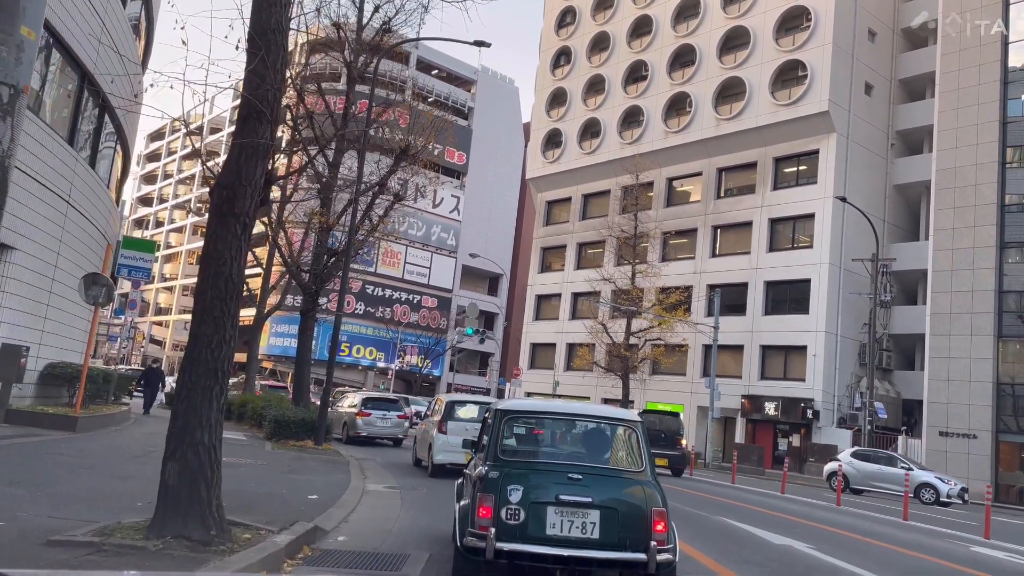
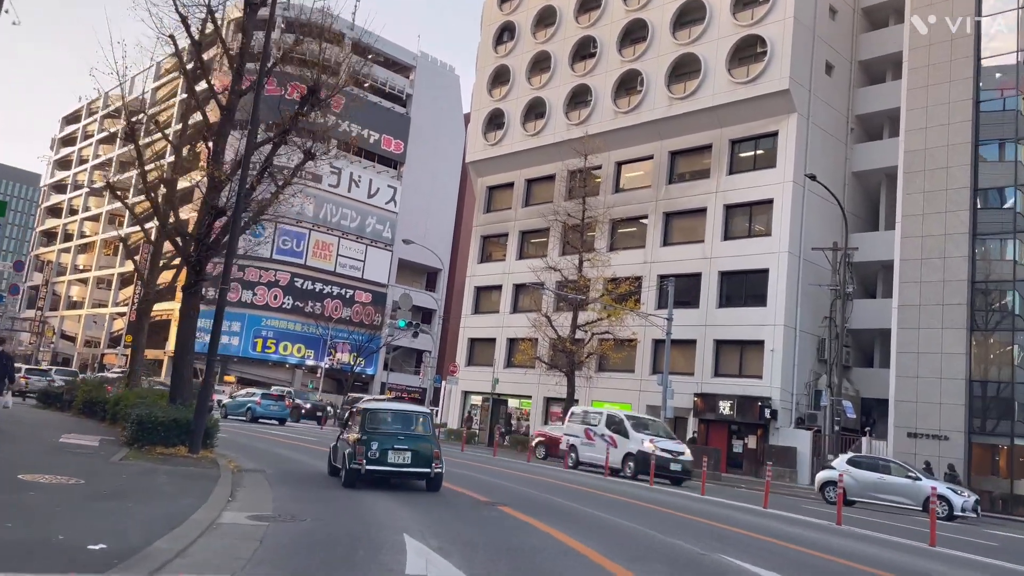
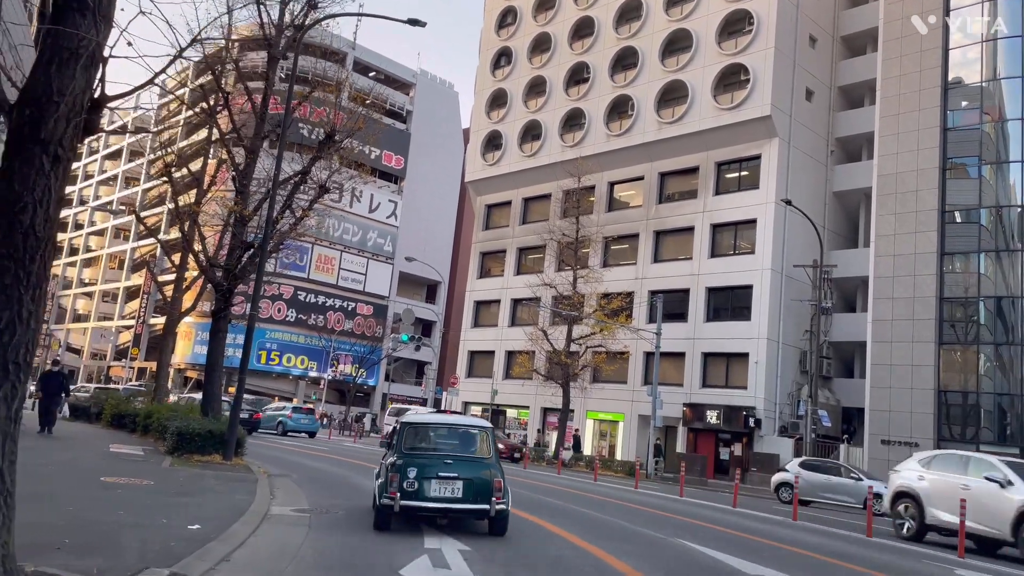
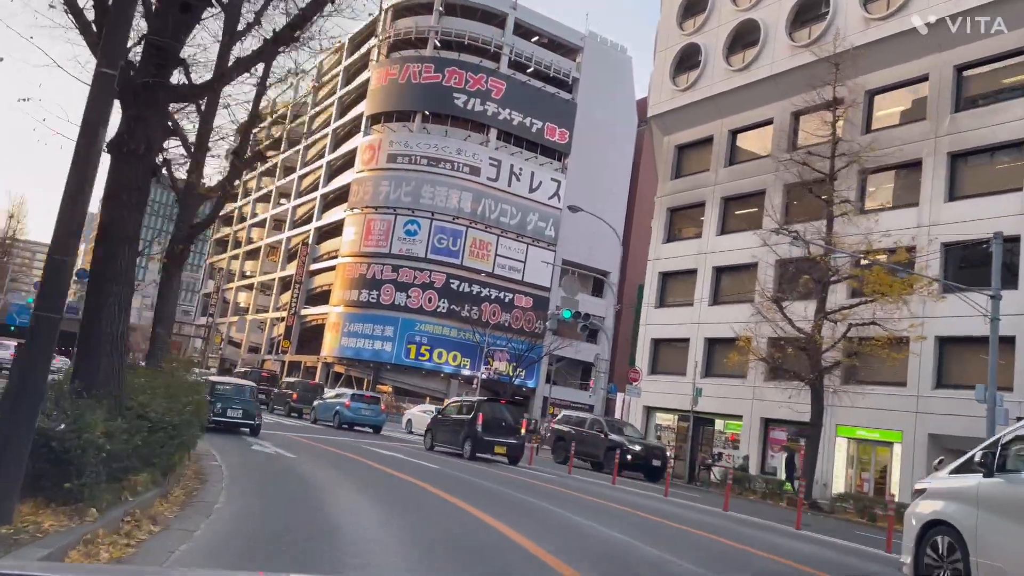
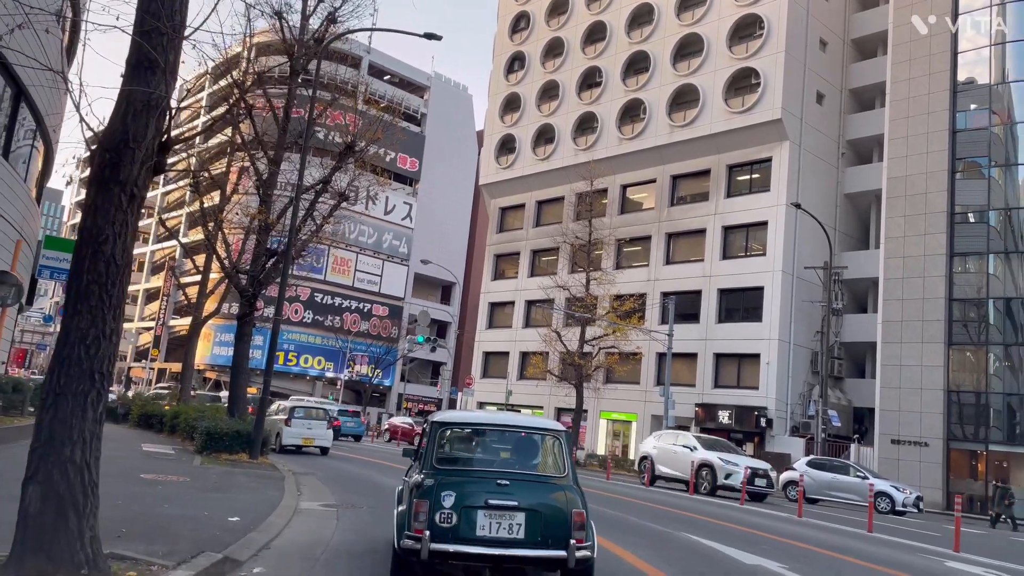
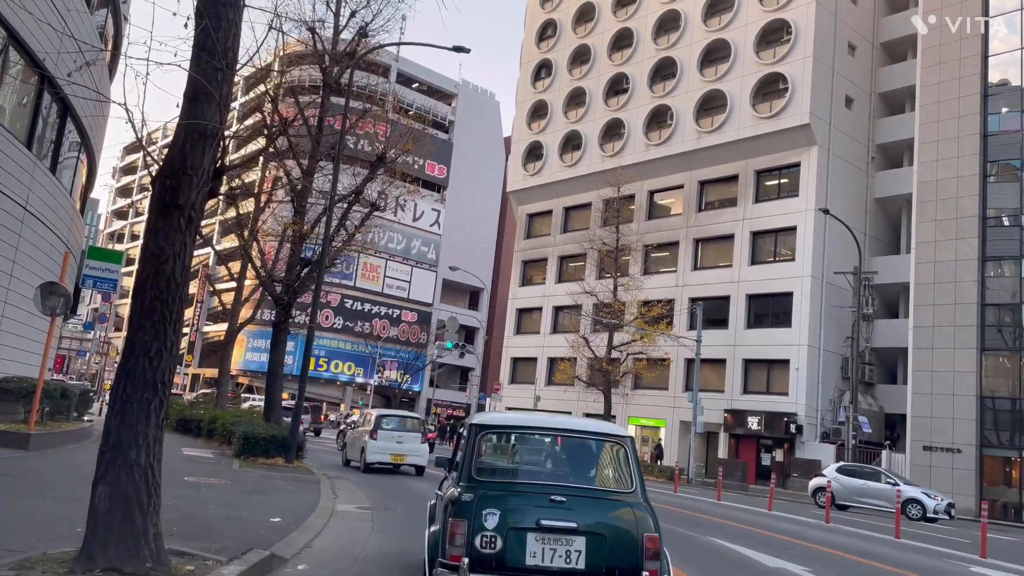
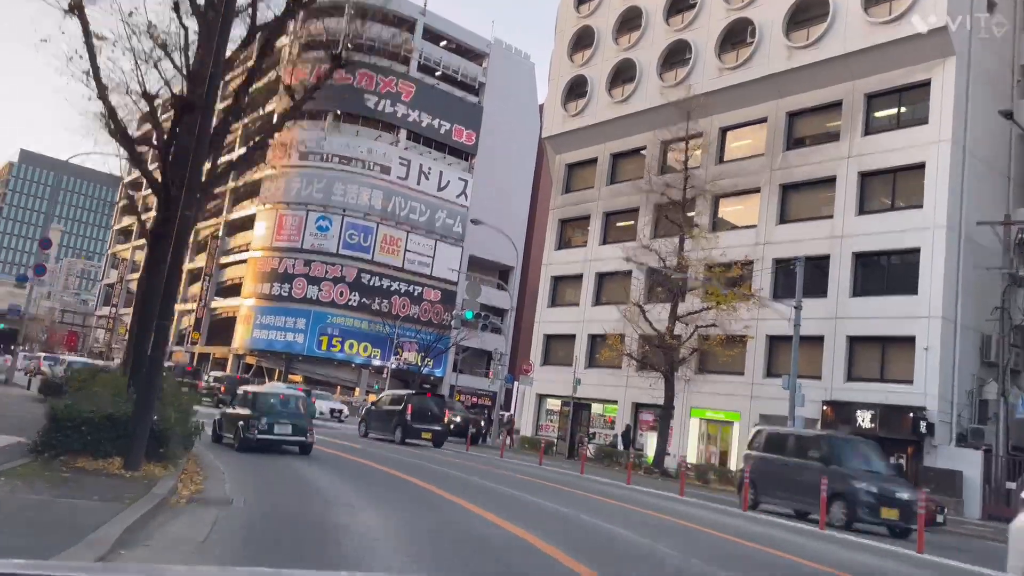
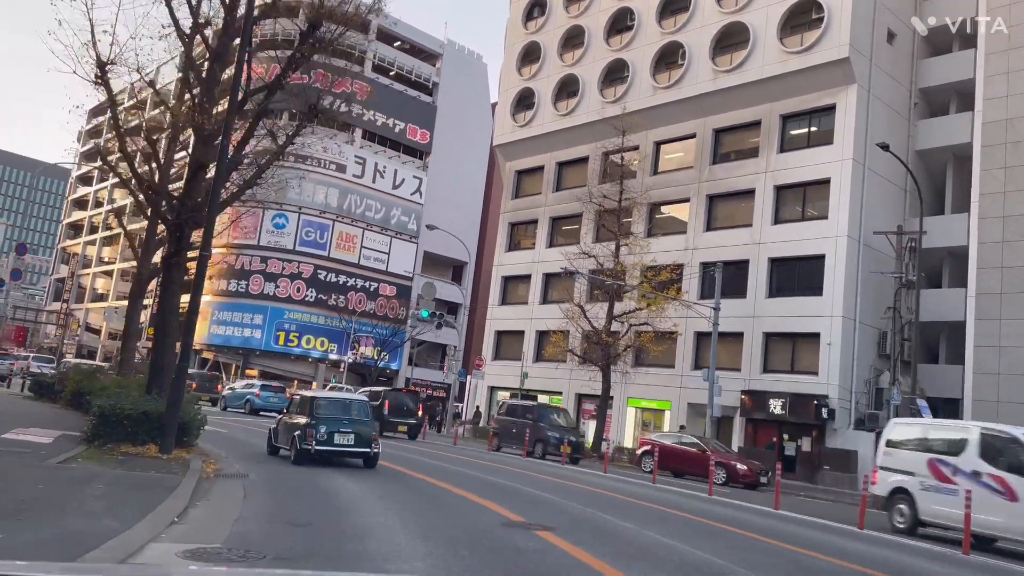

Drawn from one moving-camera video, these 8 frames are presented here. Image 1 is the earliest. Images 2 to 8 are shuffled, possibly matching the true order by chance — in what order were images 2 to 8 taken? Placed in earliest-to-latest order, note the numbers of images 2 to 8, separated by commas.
6, 5, 3, 2, 8, 7, 4
